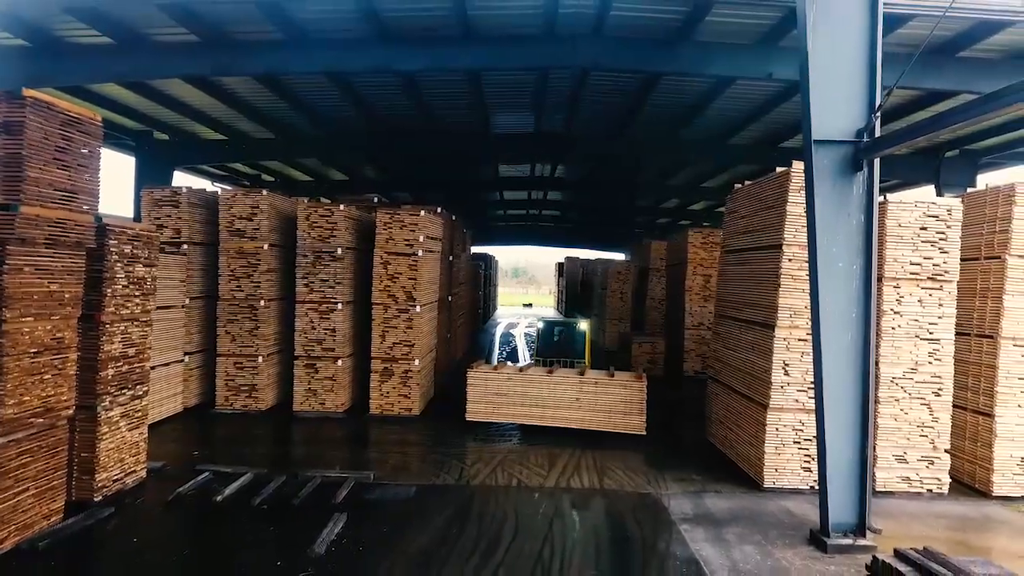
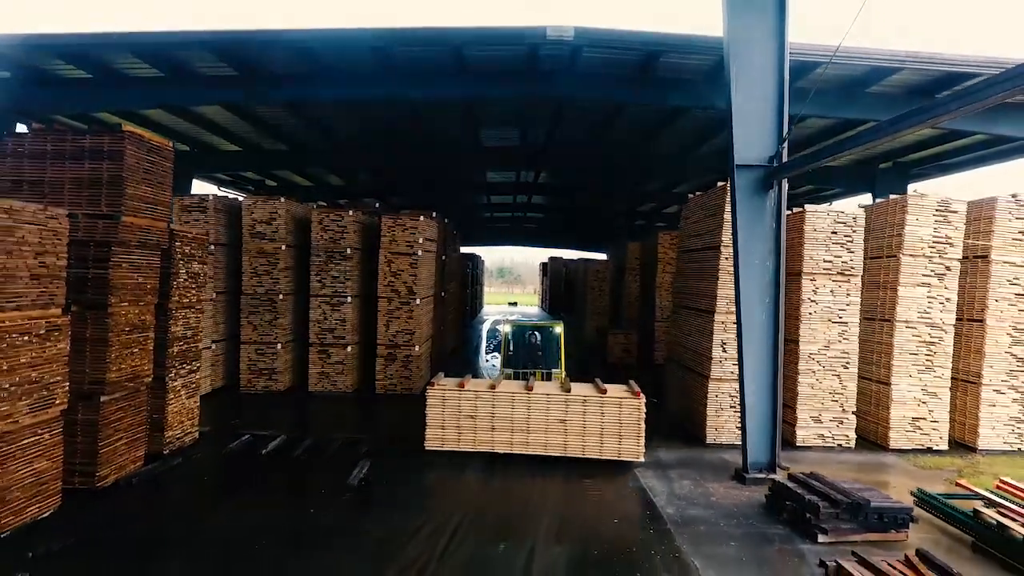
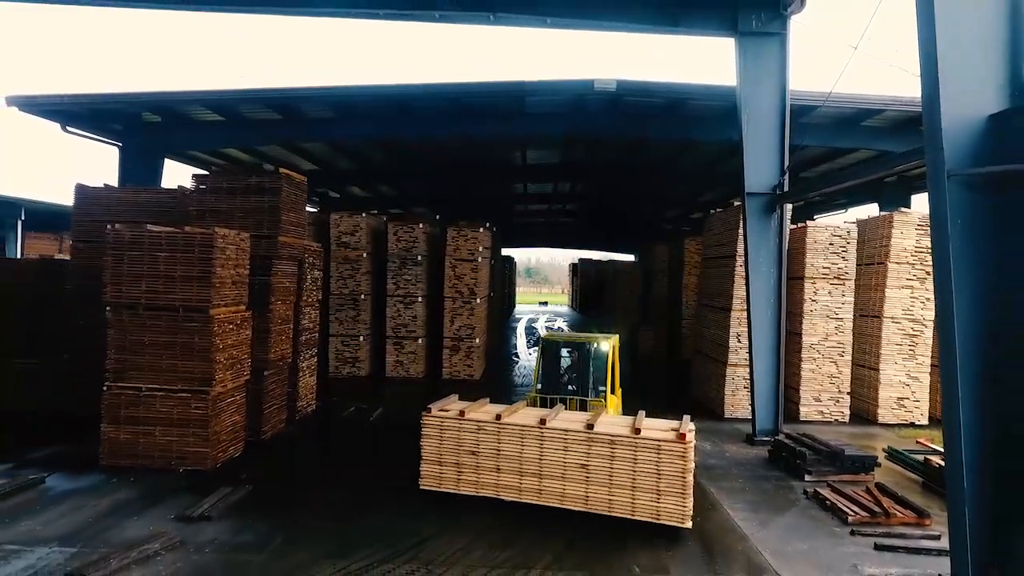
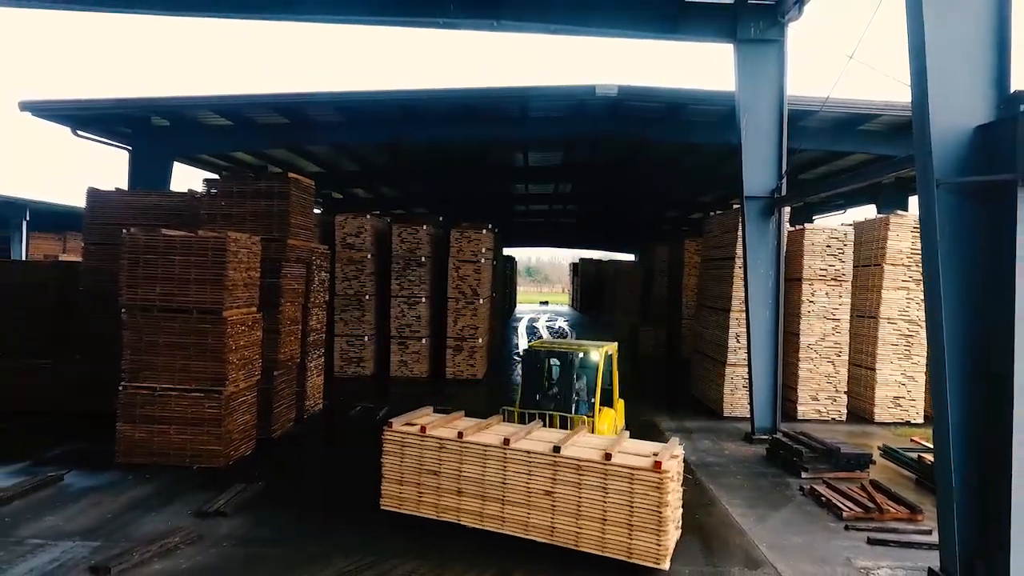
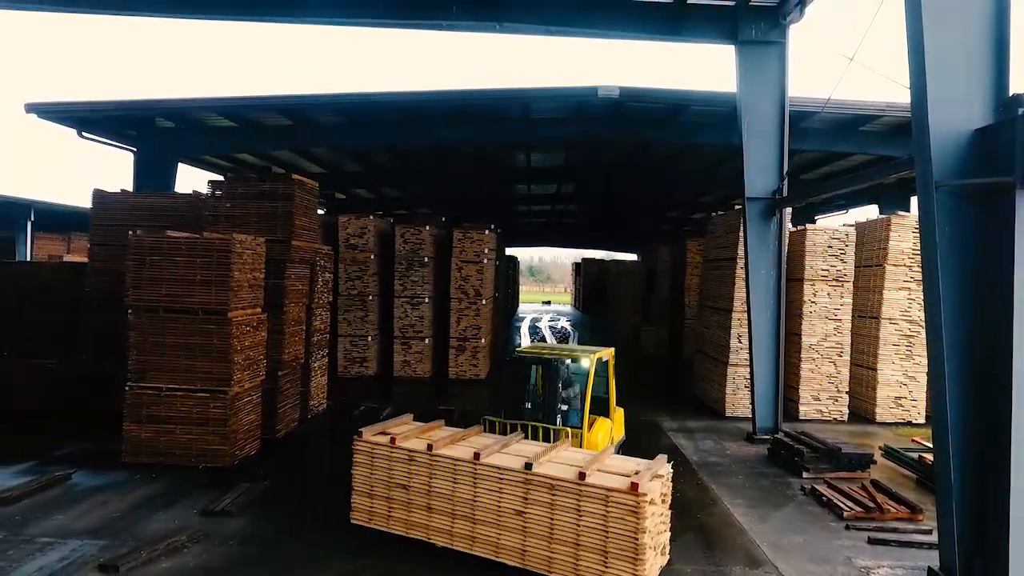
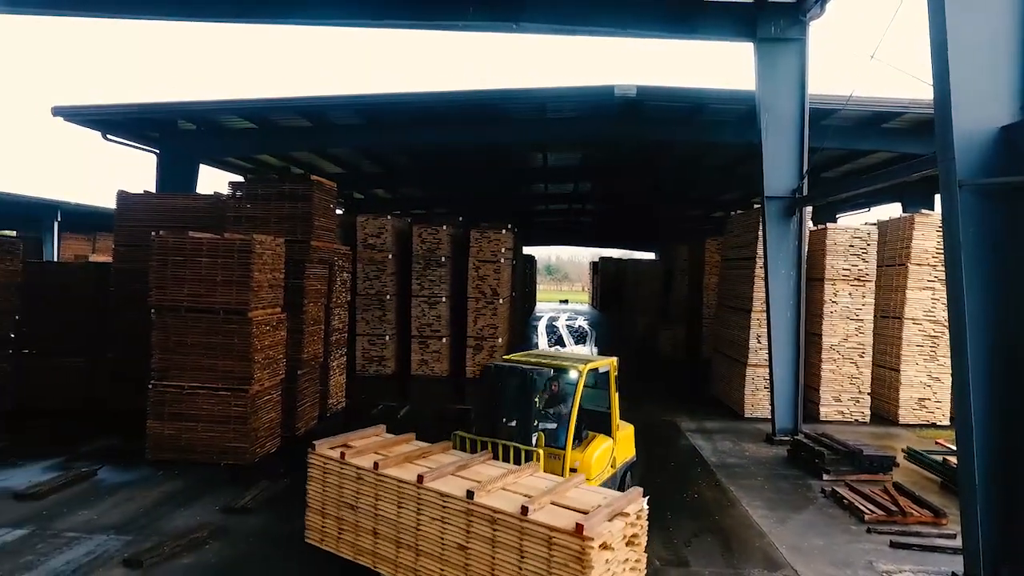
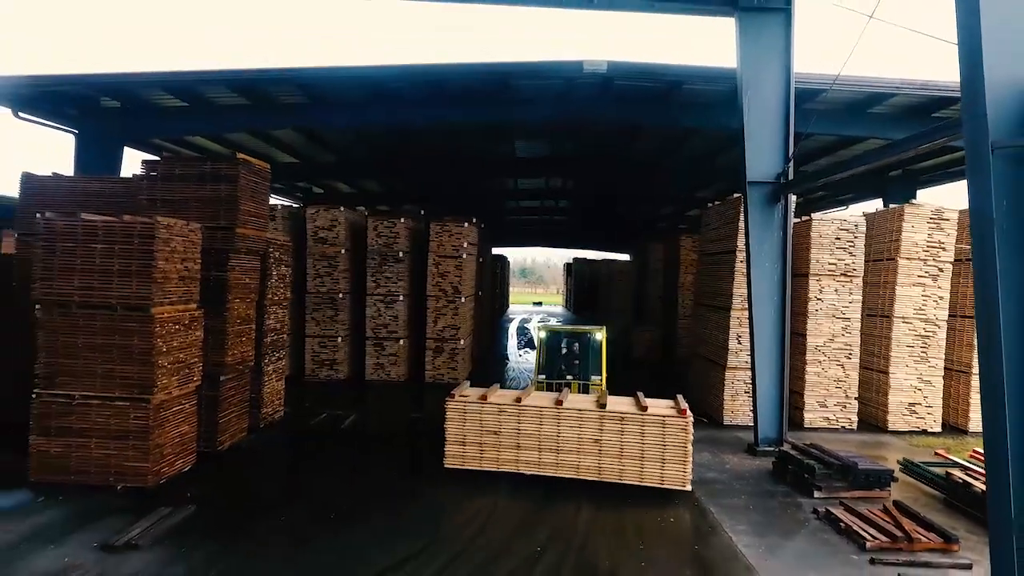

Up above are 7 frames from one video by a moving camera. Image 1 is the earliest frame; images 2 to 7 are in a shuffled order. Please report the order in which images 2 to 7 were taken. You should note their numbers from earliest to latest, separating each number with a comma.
2, 7, 3, 4, 5, 6
